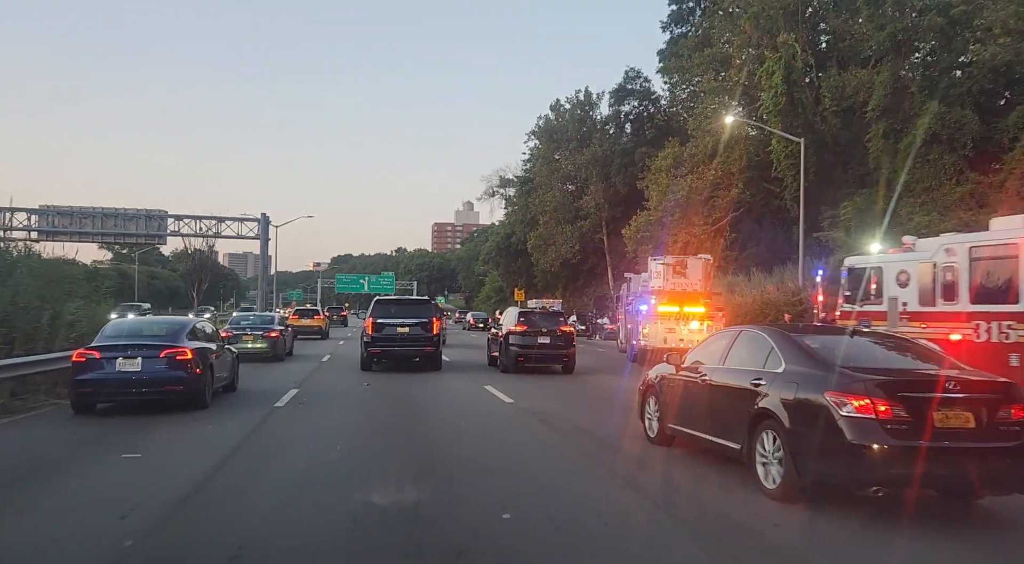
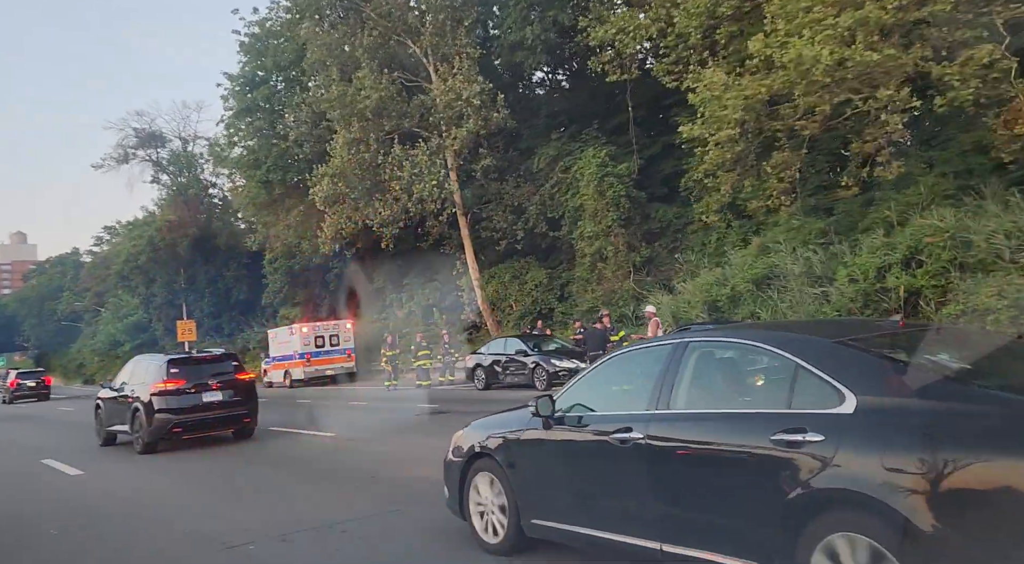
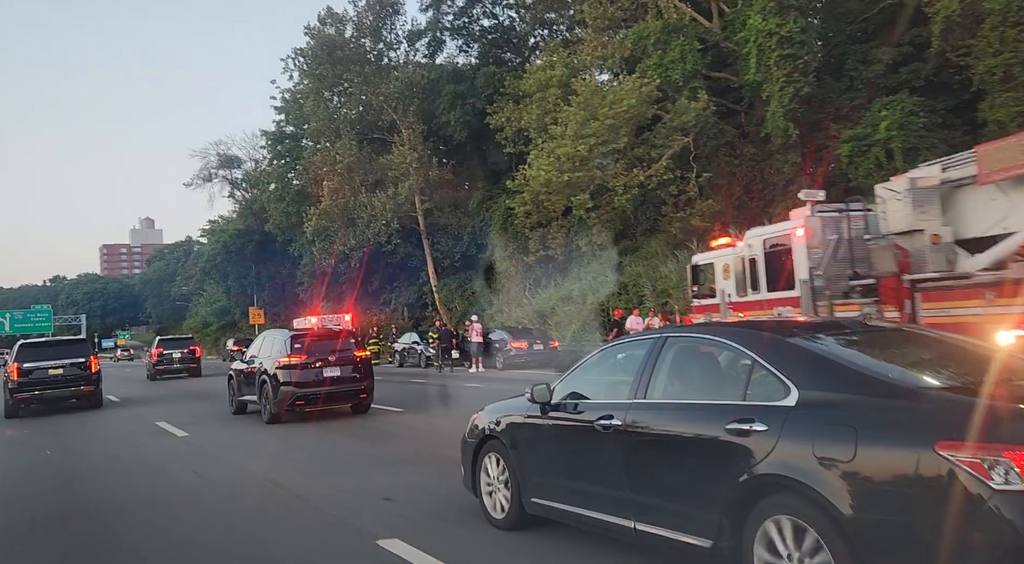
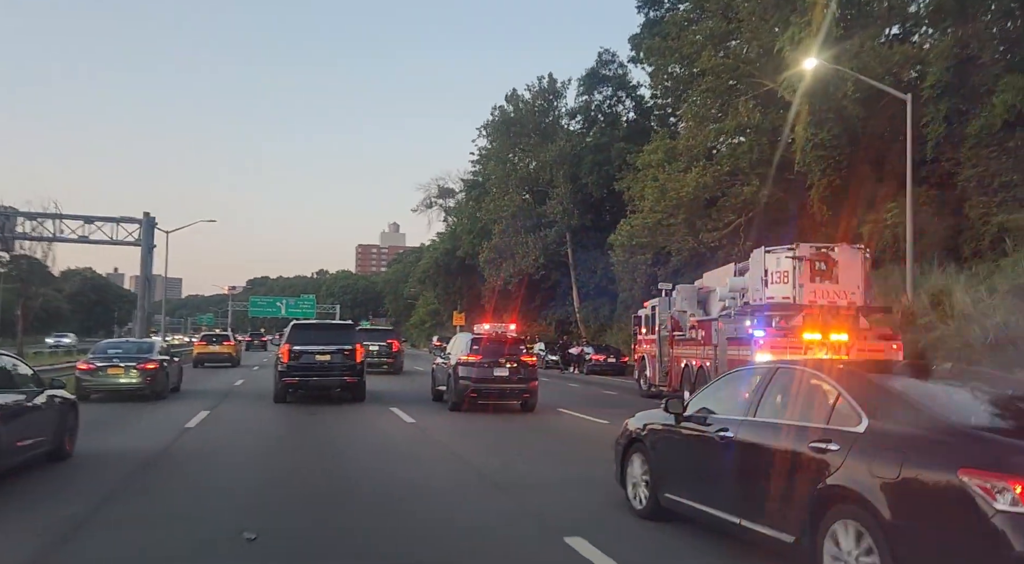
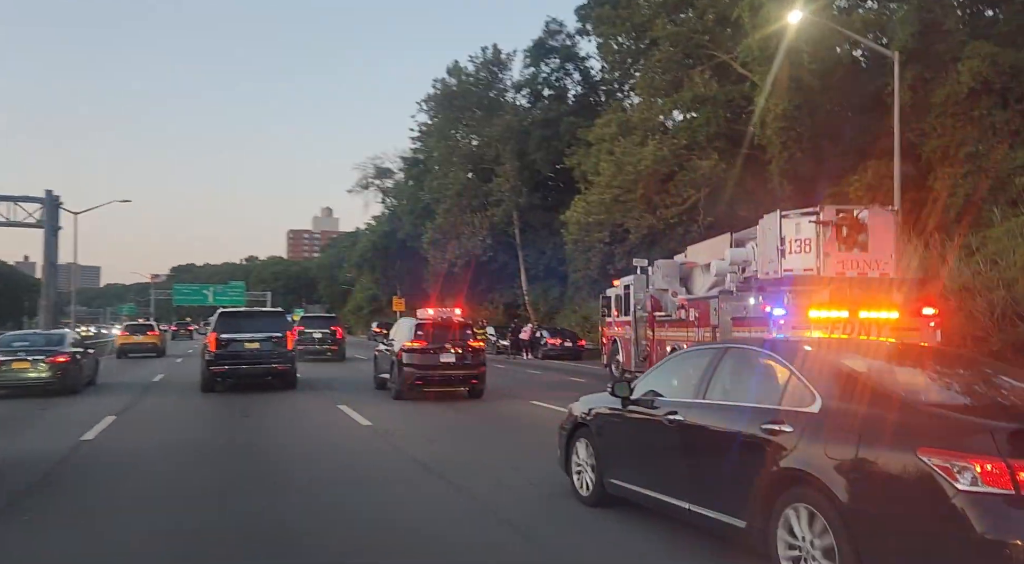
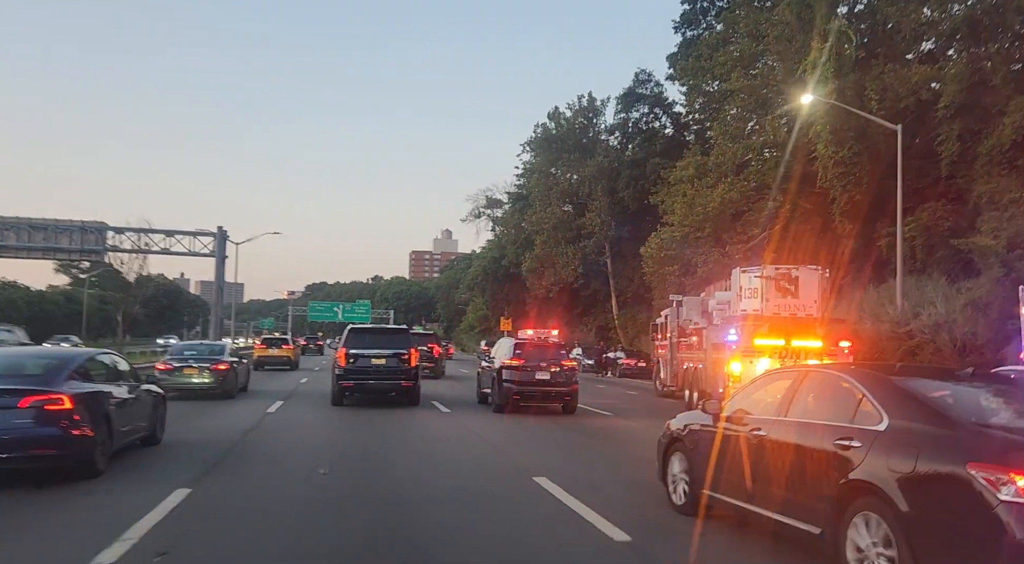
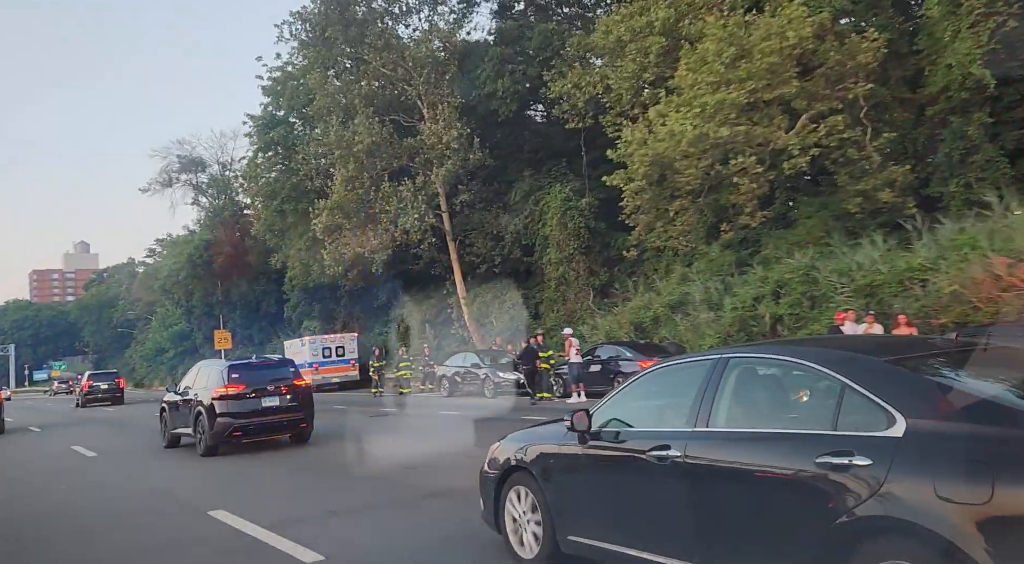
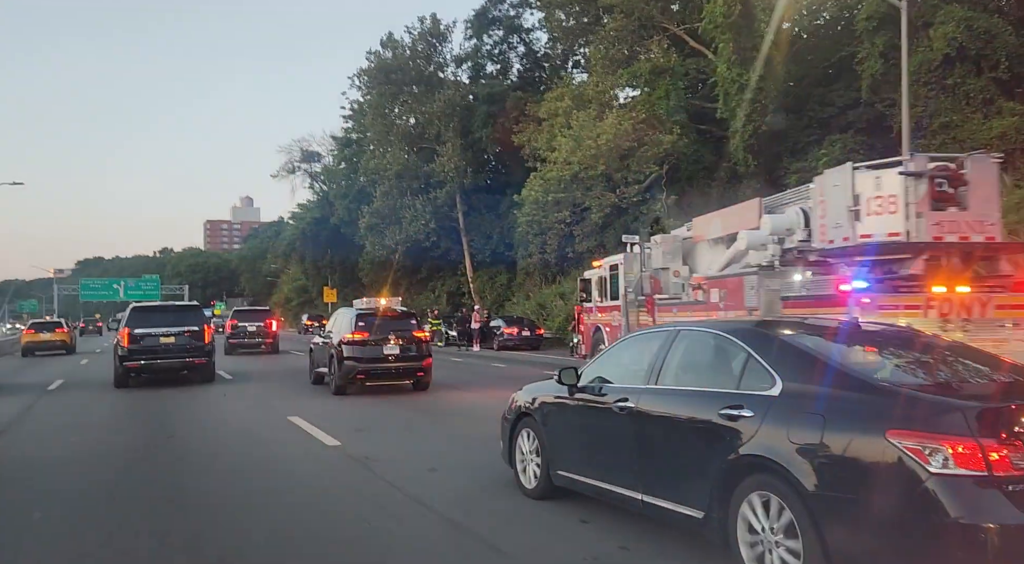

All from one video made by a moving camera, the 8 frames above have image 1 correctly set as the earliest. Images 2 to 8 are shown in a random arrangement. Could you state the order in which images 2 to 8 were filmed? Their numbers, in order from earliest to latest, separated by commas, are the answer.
6, 4, 5, 8, 3, 7, 2
